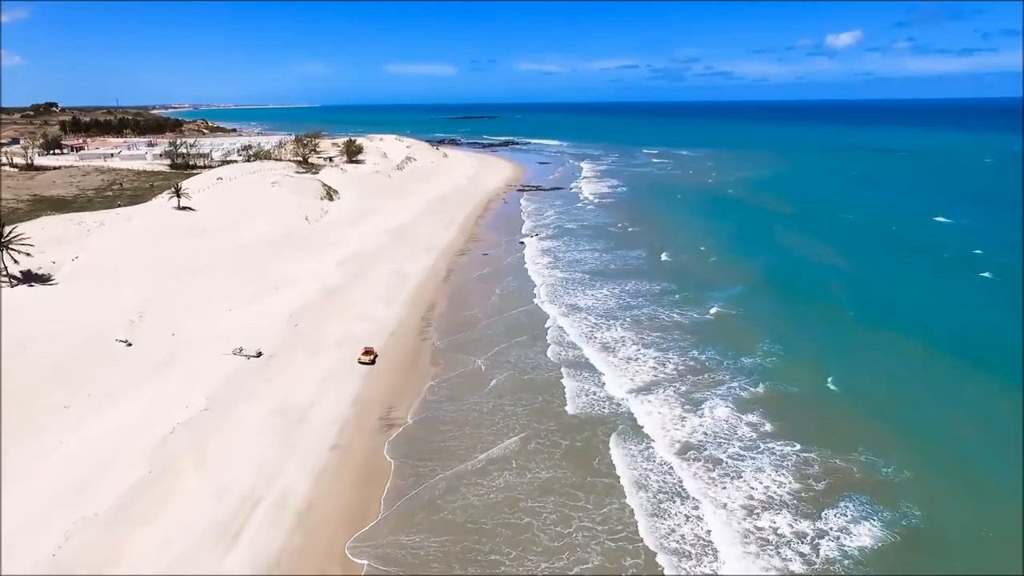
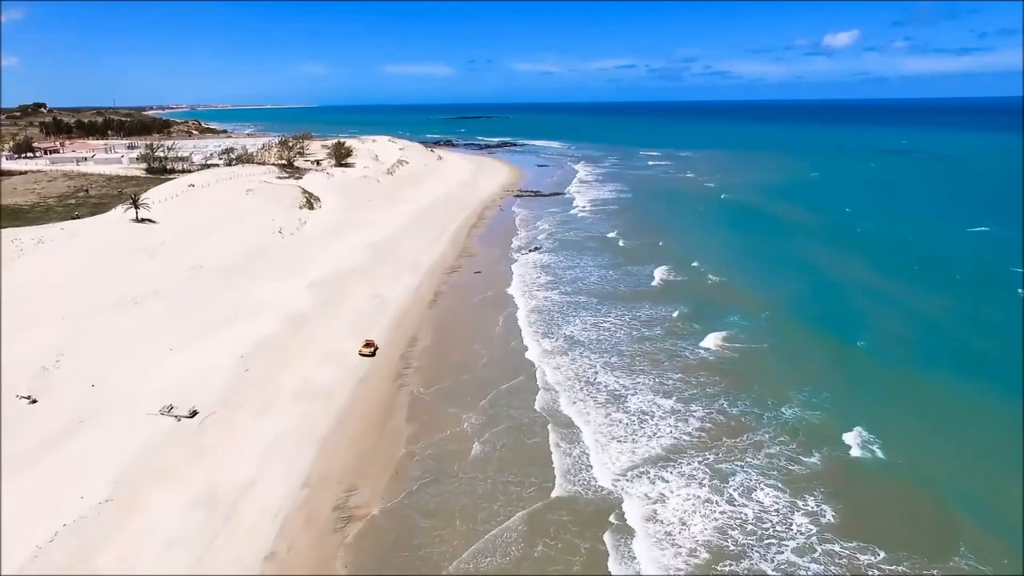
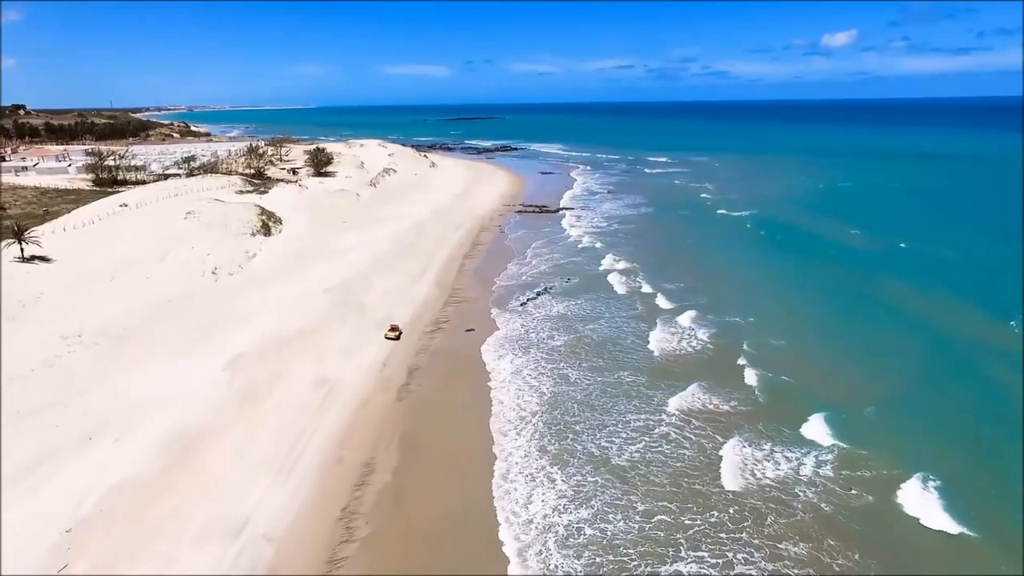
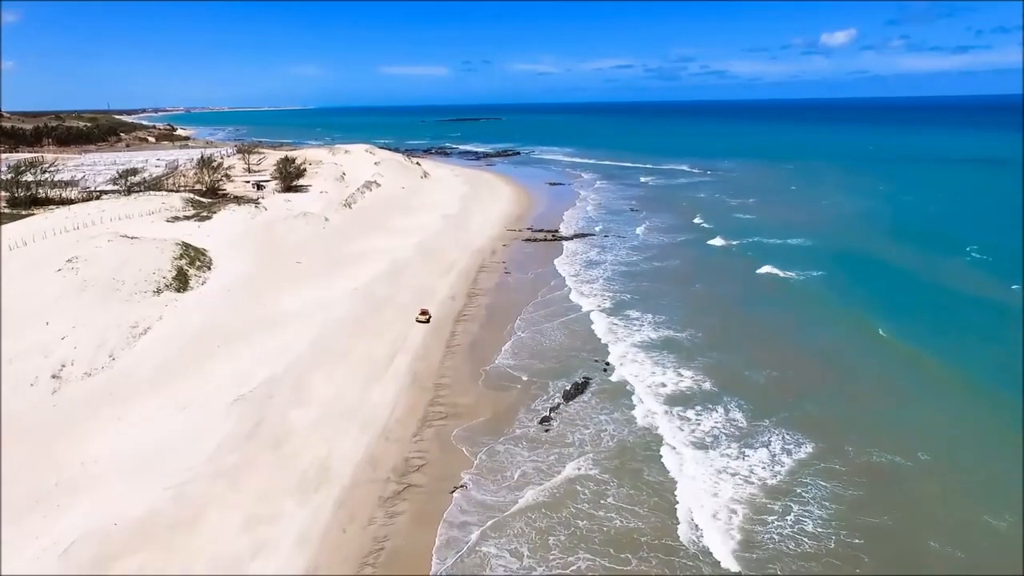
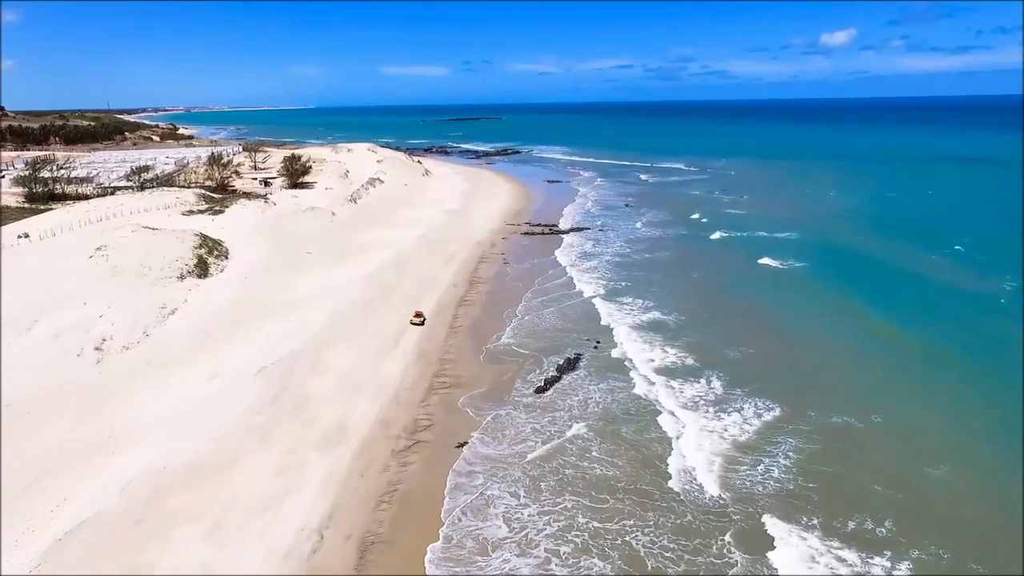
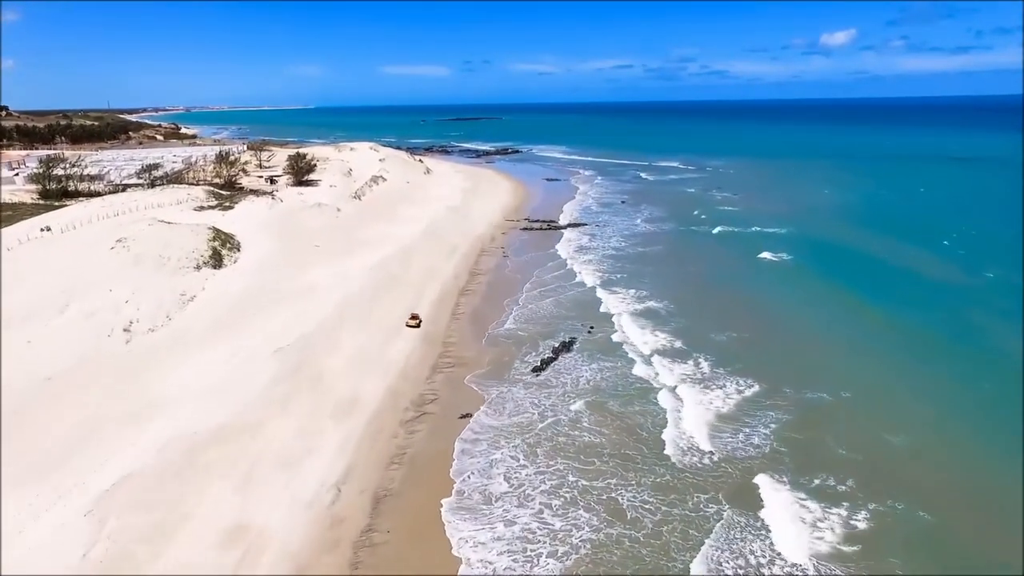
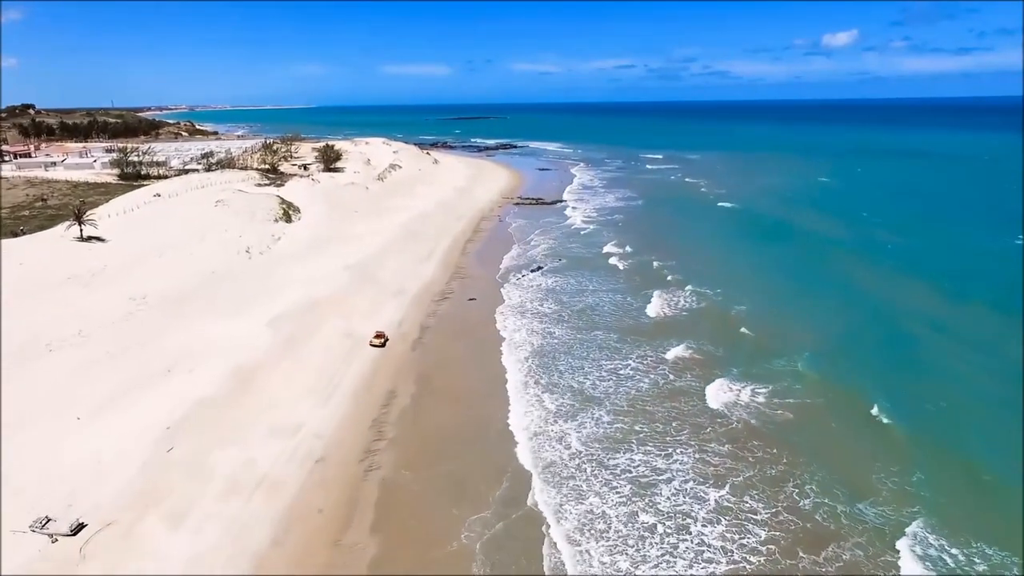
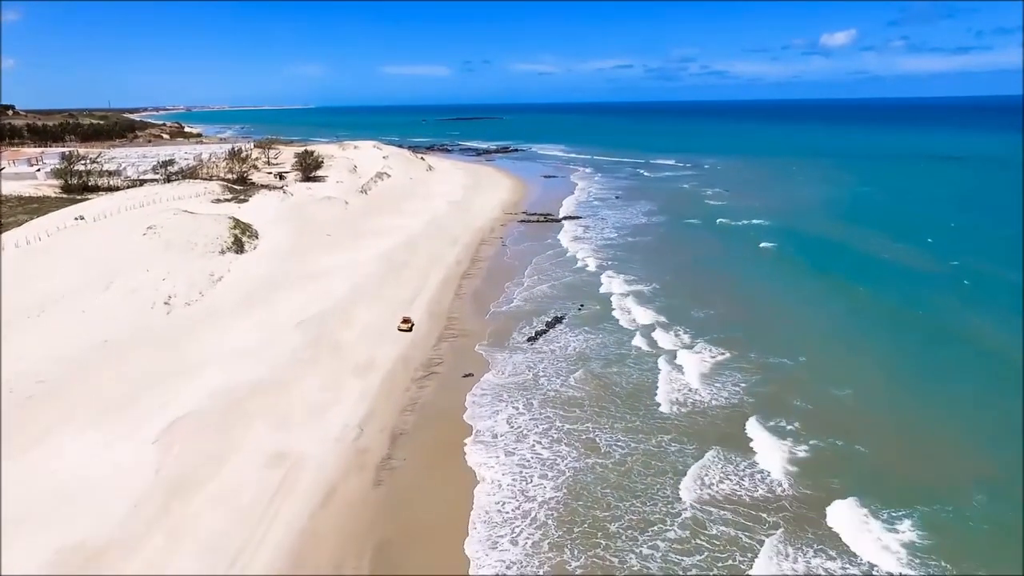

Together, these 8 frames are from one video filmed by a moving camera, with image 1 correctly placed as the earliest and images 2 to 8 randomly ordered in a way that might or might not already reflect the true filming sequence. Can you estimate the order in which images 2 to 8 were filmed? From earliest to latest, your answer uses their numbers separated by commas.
2, 7, 3, 8, 6, 5, 4
